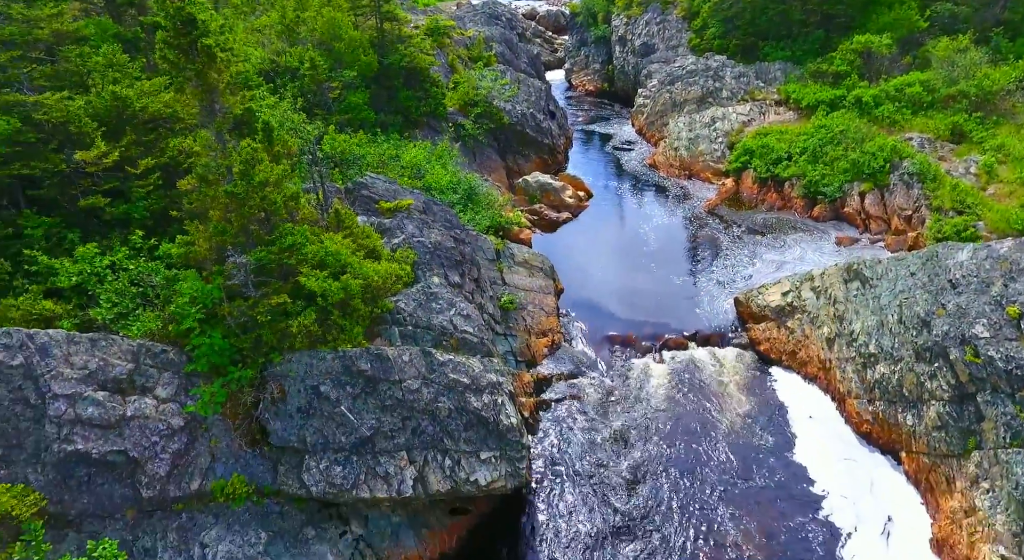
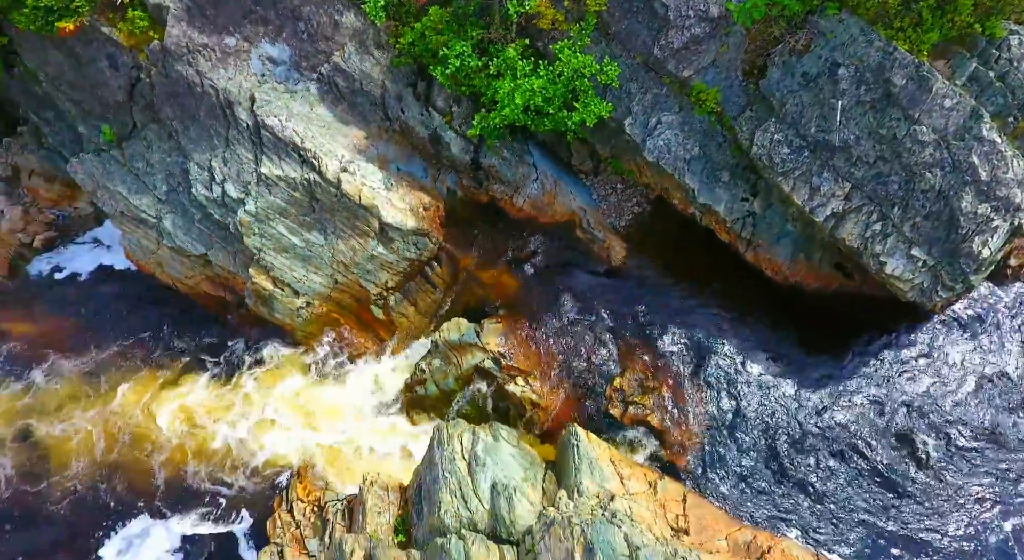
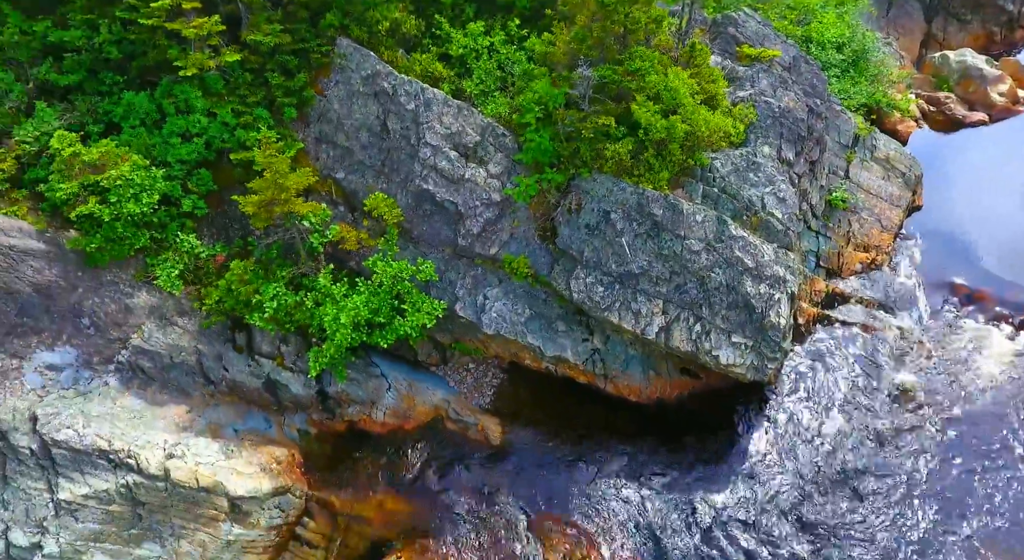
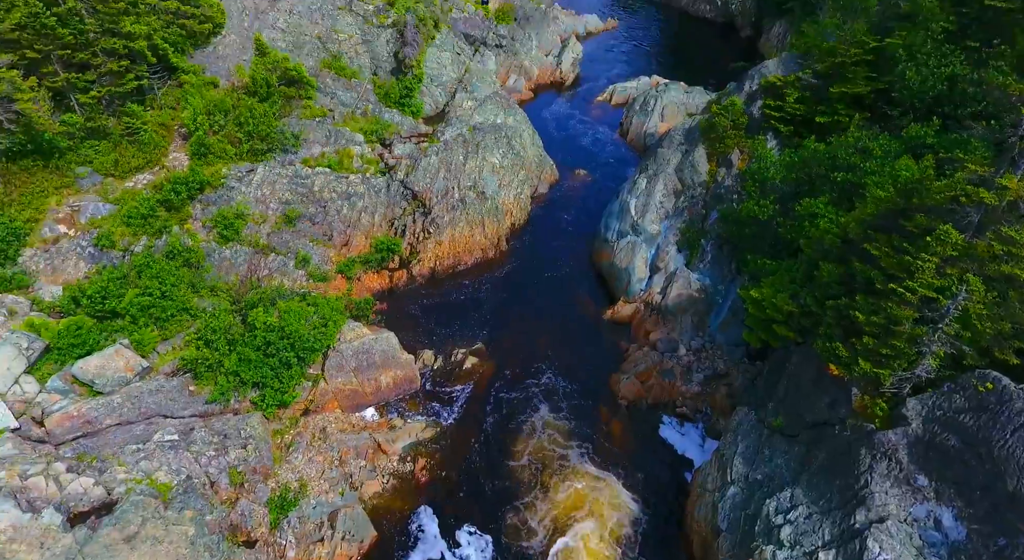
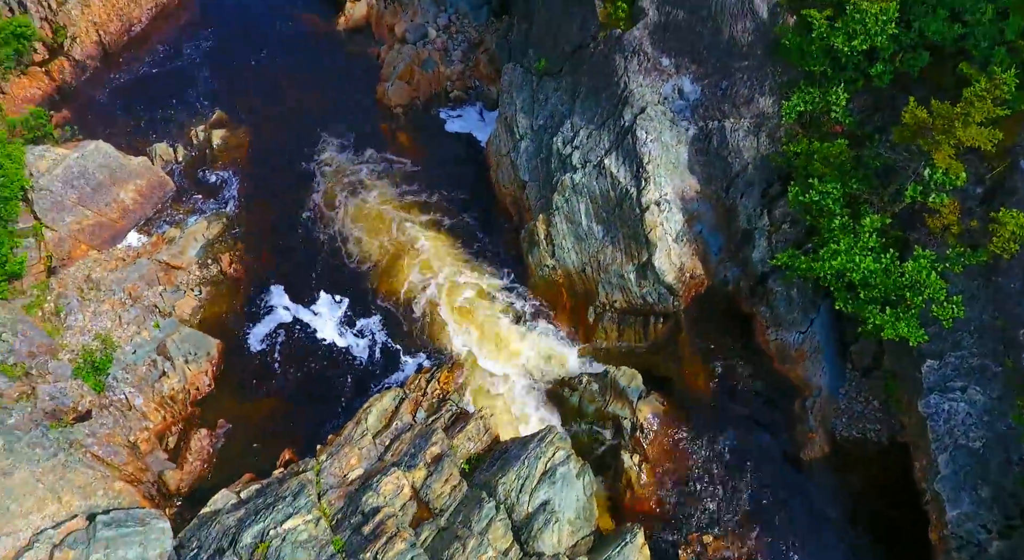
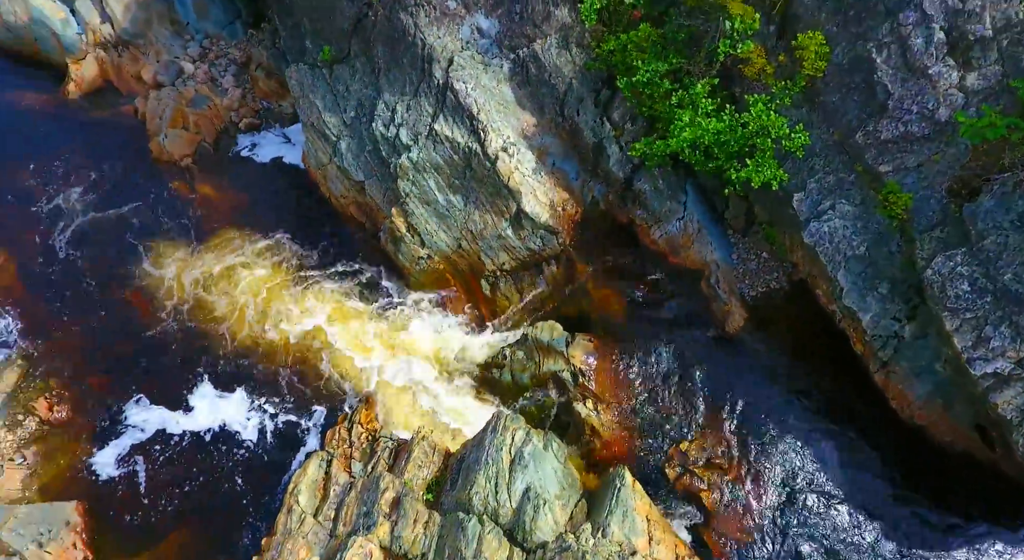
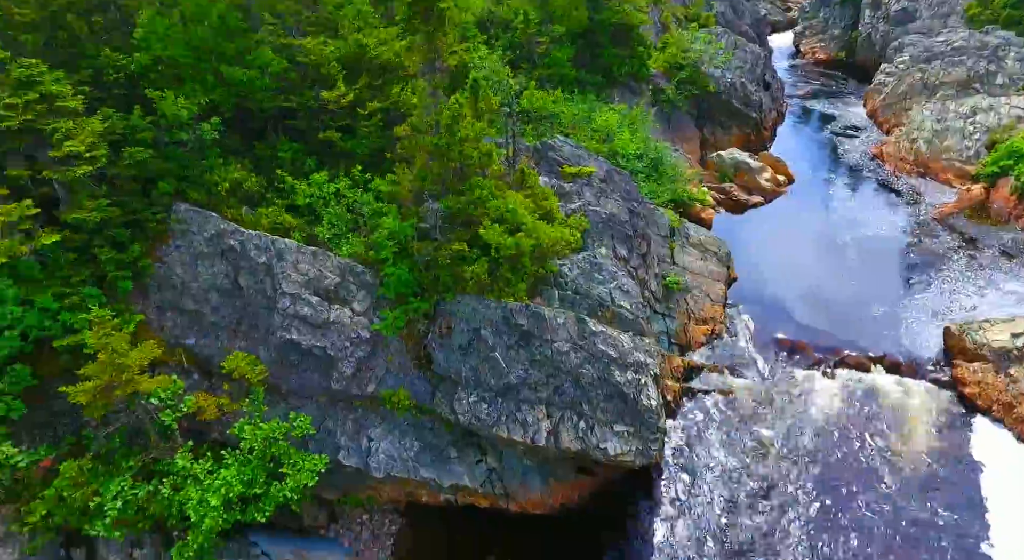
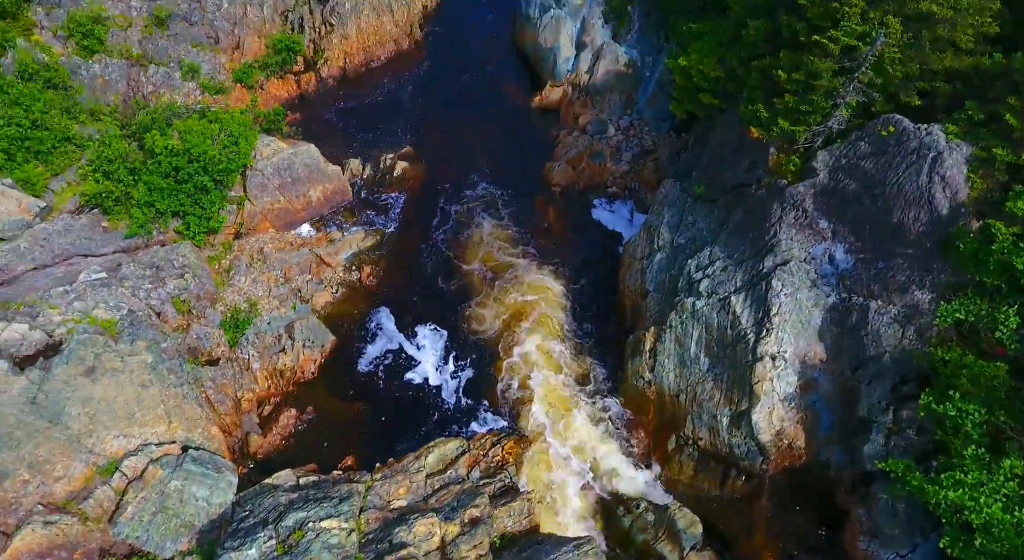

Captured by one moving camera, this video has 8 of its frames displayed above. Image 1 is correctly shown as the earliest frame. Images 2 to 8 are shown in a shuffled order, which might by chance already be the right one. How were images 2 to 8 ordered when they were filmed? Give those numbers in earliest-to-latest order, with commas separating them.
7, 3, 2, 6, 5, 8, 4
